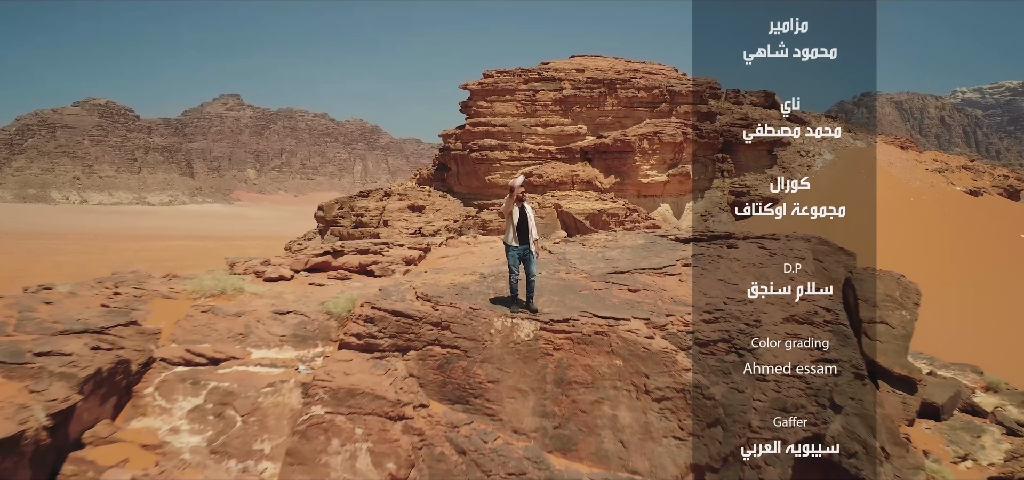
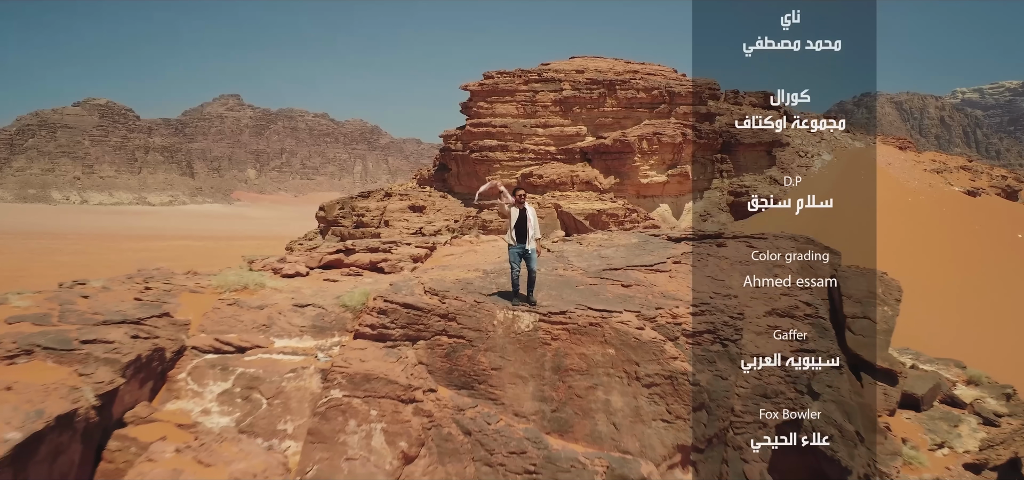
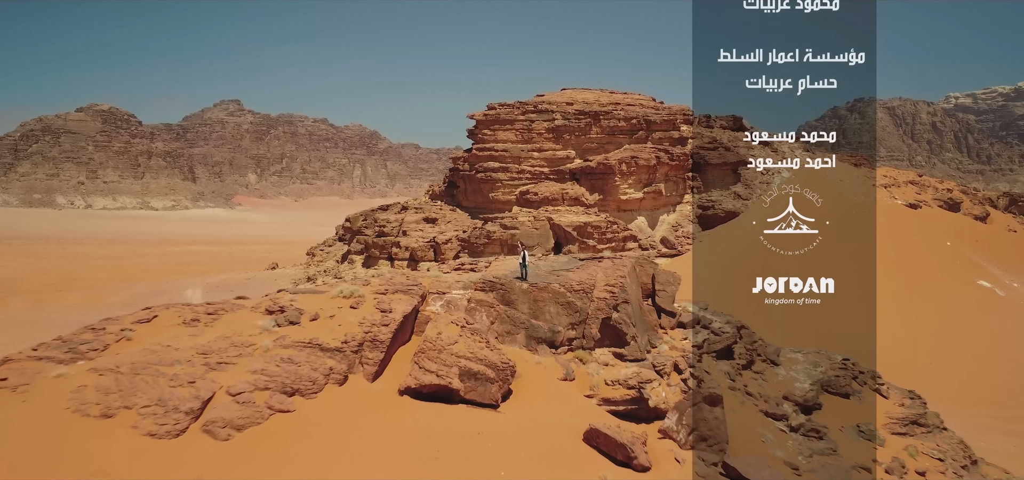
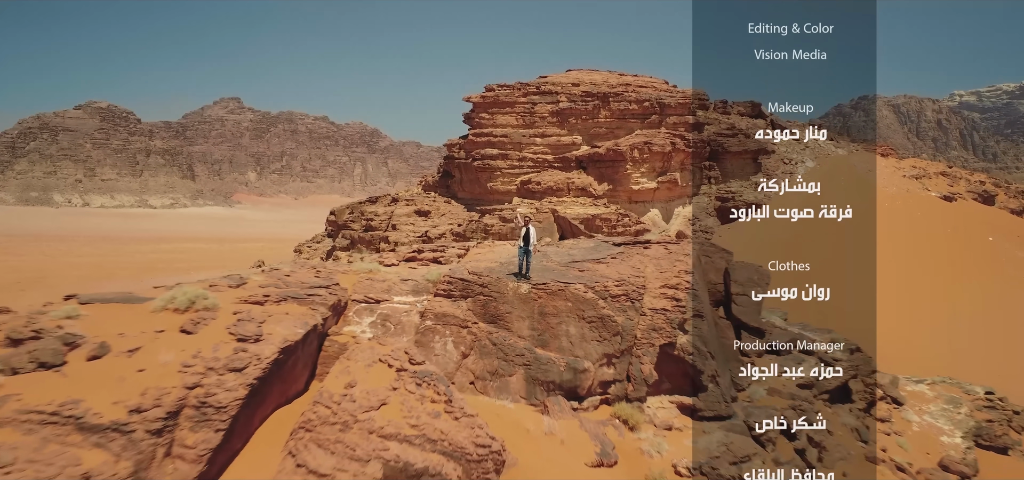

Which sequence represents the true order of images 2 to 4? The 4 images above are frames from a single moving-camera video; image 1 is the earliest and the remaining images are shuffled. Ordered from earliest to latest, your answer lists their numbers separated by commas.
2, 4, 3
